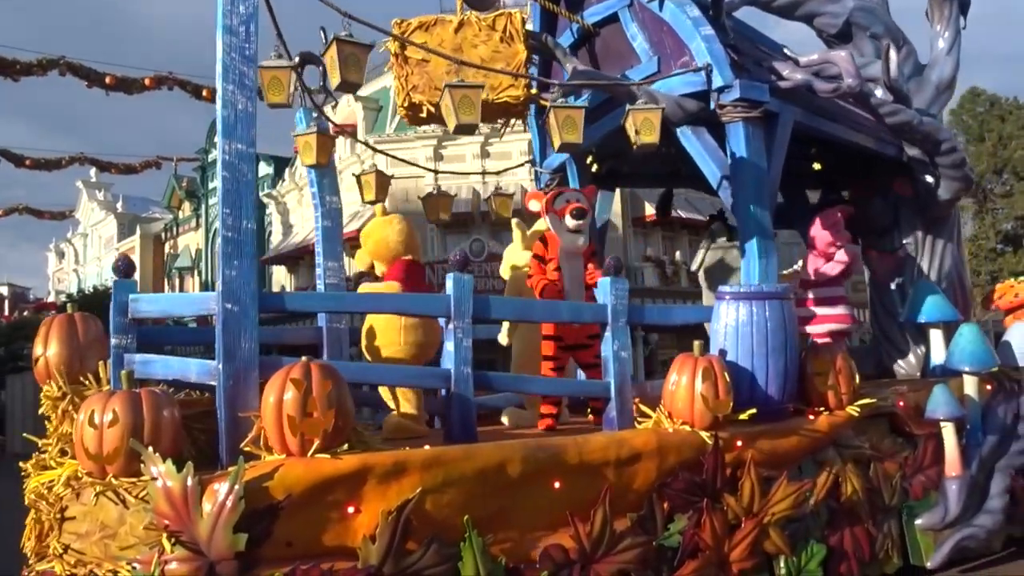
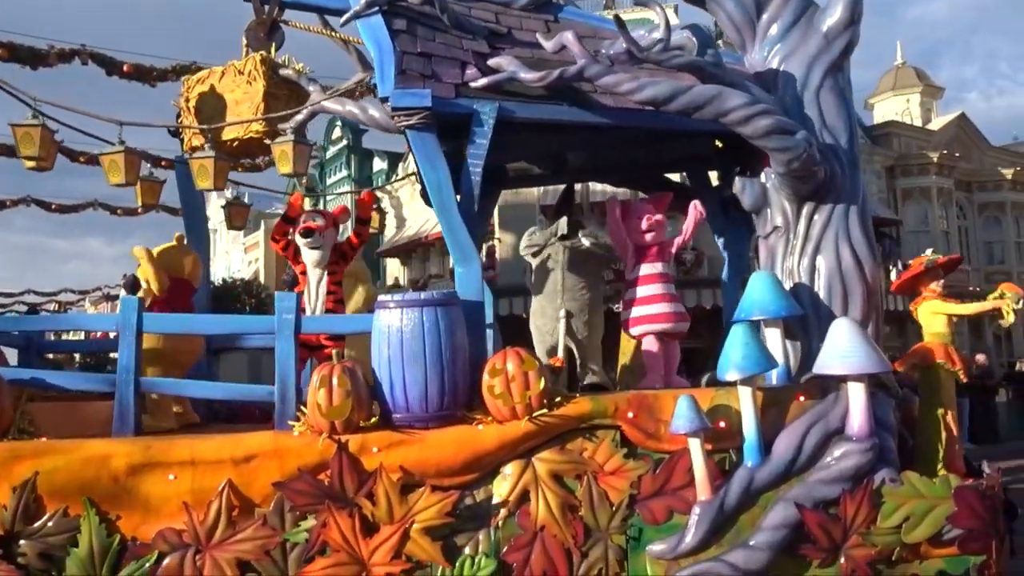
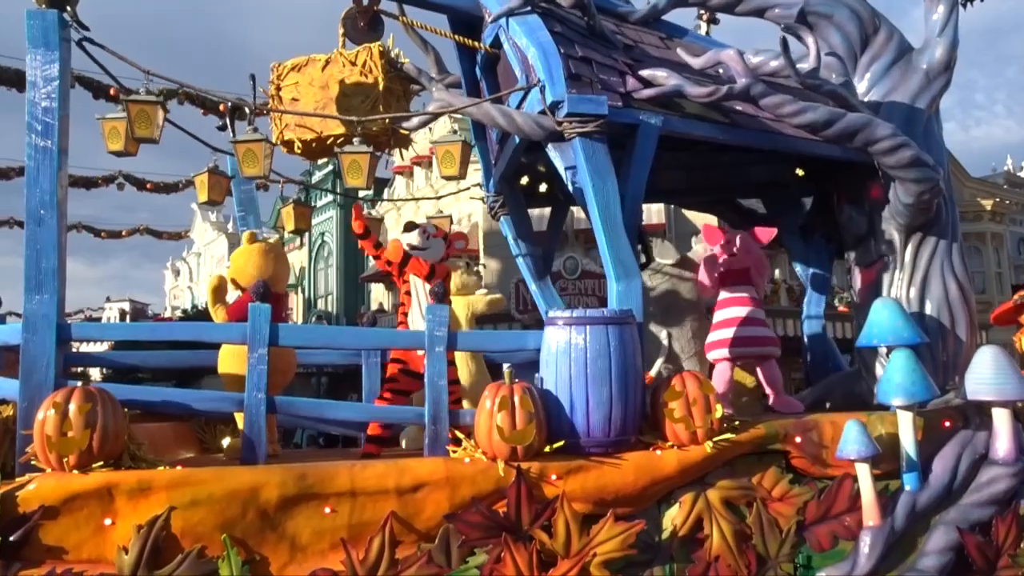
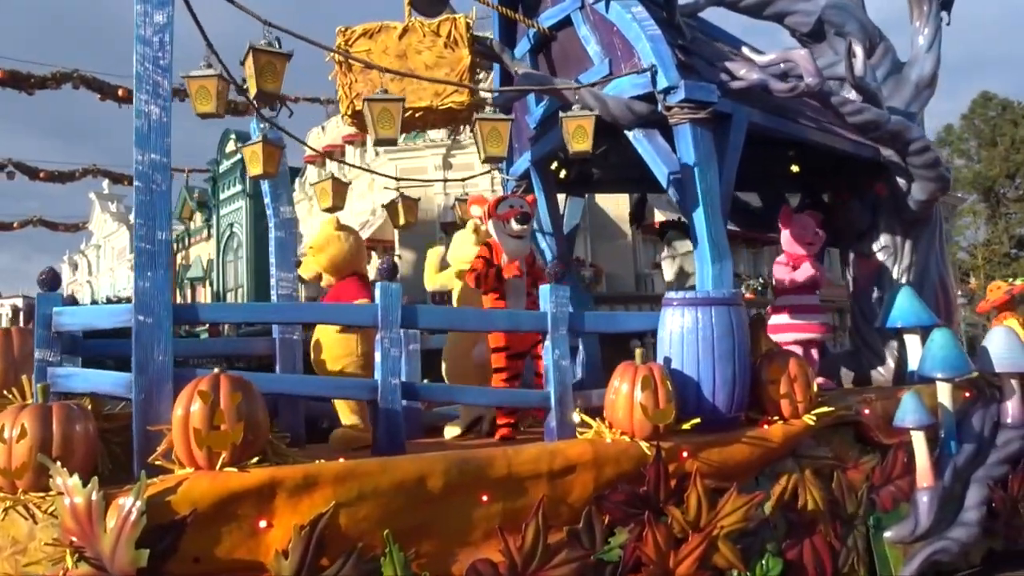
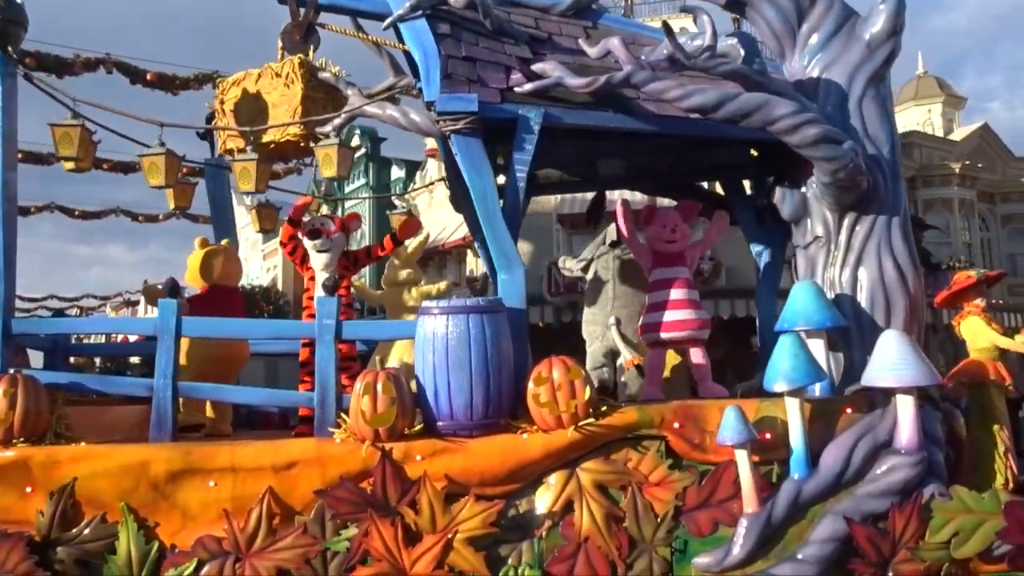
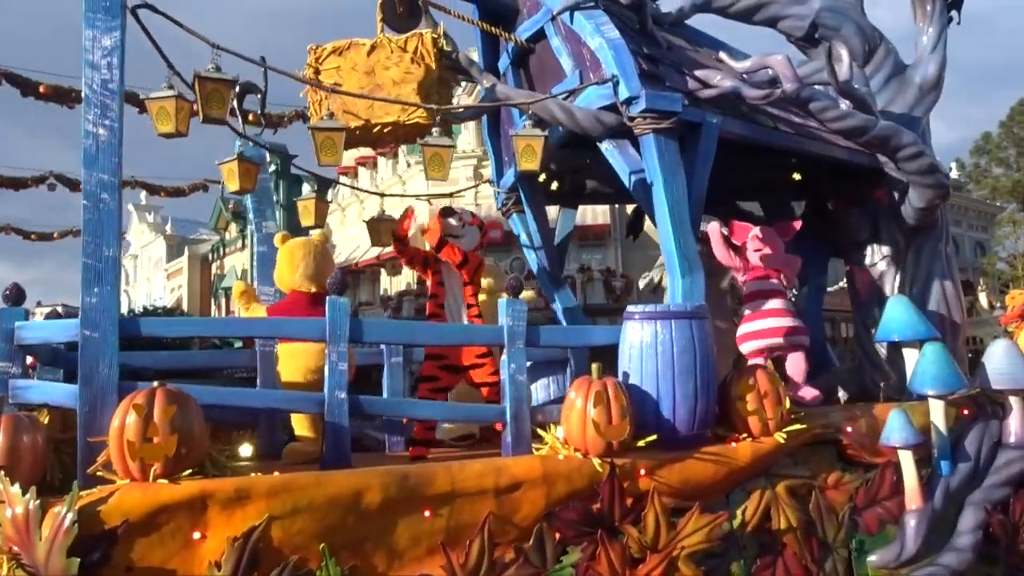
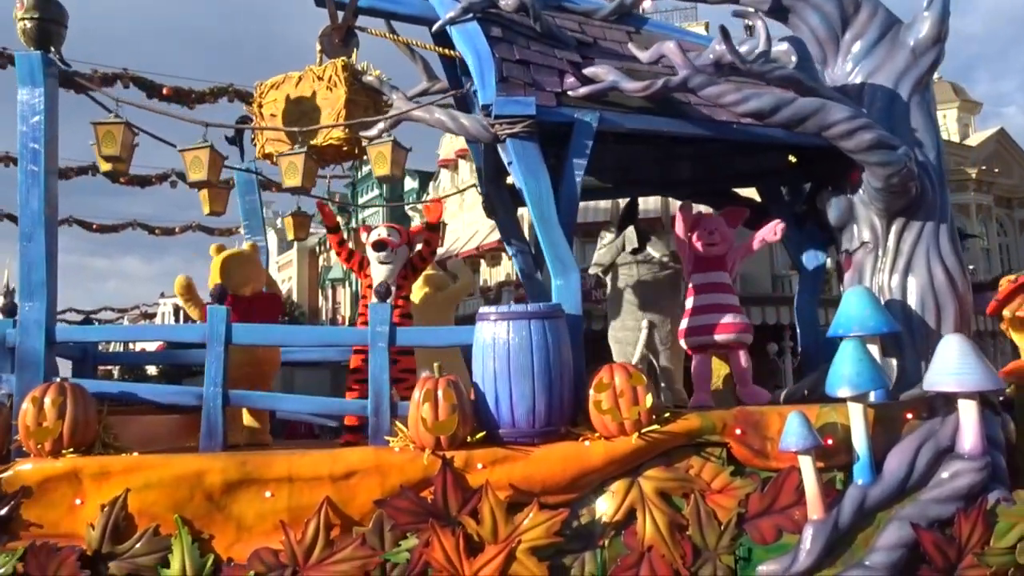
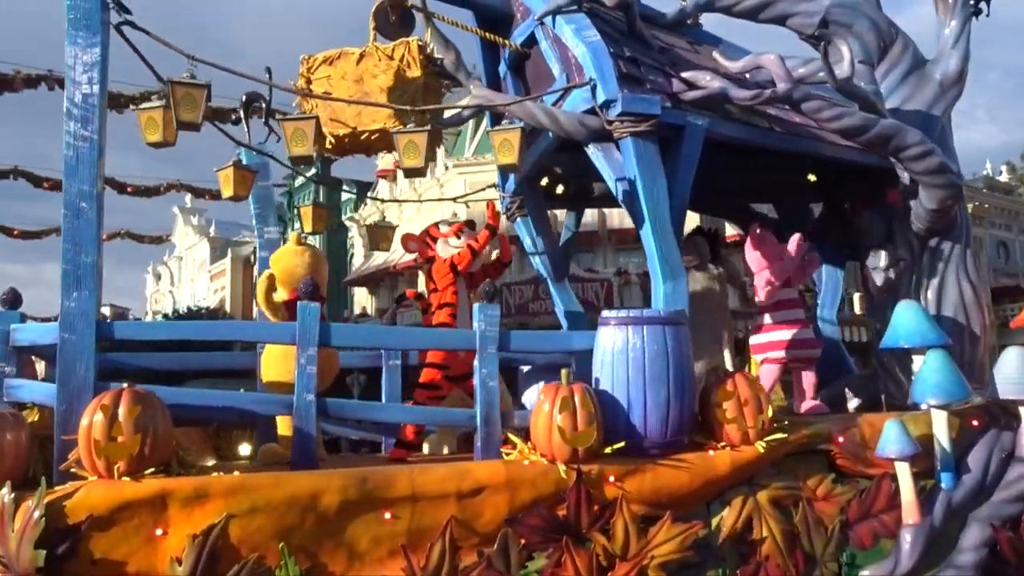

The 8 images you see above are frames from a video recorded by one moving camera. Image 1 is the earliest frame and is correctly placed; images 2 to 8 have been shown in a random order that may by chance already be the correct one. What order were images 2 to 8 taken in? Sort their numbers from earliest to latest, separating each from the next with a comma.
4, 6, 8, 3, 7, 5, 2
